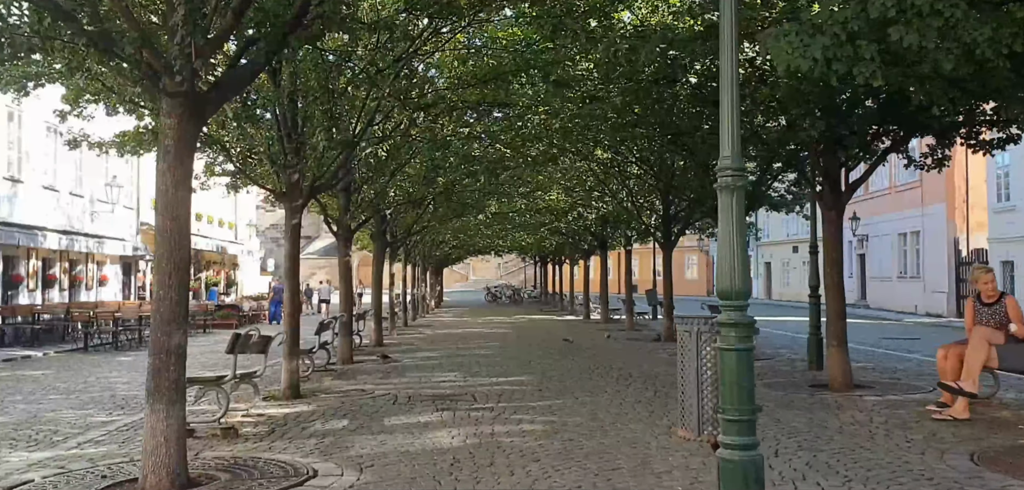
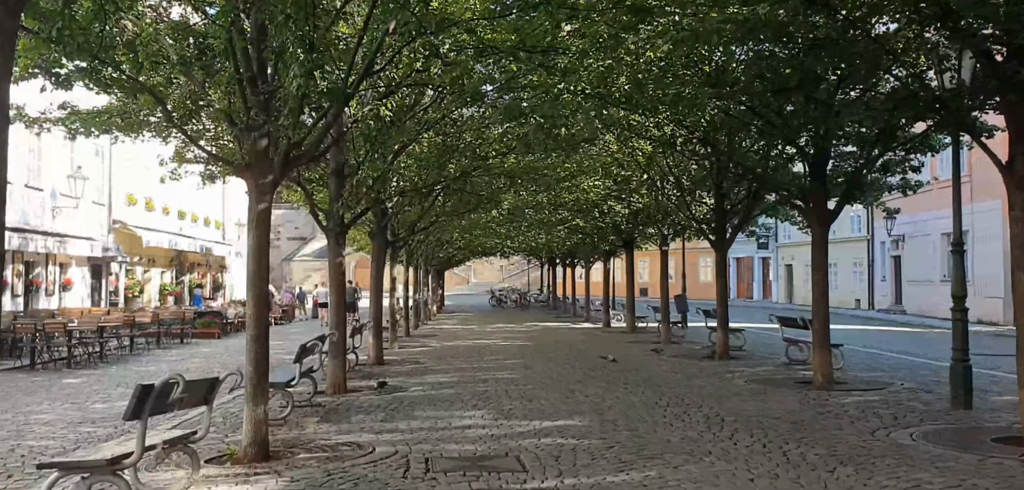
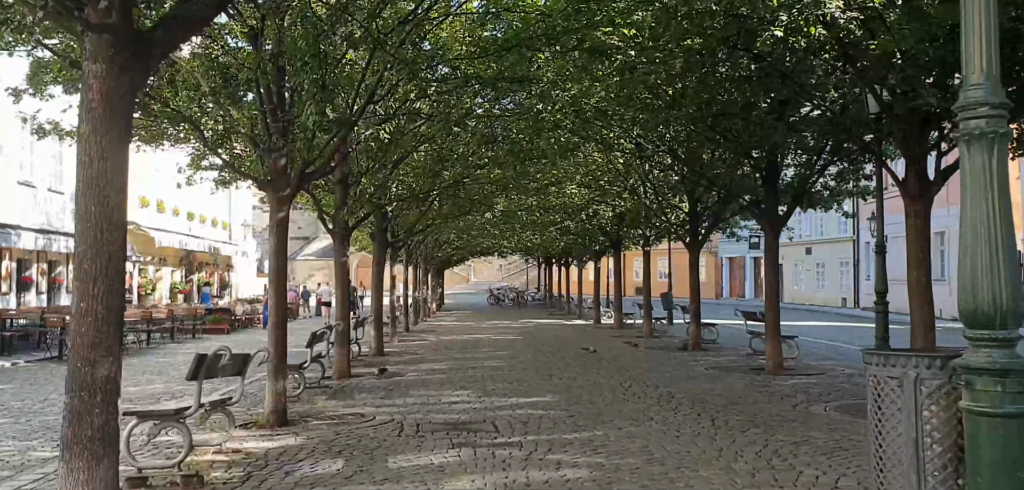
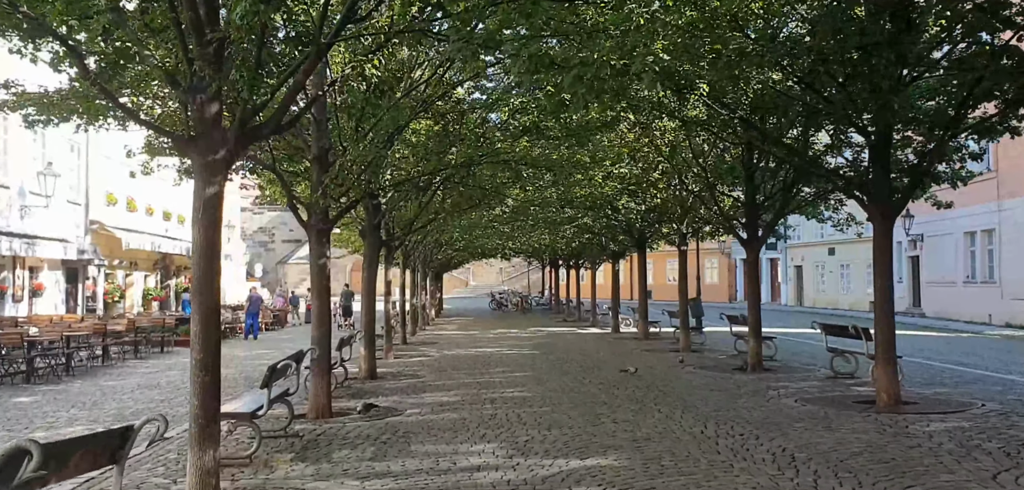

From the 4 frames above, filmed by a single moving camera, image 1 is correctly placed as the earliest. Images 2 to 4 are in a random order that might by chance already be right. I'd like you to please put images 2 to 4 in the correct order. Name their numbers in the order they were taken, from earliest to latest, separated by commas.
3, 2, 4
